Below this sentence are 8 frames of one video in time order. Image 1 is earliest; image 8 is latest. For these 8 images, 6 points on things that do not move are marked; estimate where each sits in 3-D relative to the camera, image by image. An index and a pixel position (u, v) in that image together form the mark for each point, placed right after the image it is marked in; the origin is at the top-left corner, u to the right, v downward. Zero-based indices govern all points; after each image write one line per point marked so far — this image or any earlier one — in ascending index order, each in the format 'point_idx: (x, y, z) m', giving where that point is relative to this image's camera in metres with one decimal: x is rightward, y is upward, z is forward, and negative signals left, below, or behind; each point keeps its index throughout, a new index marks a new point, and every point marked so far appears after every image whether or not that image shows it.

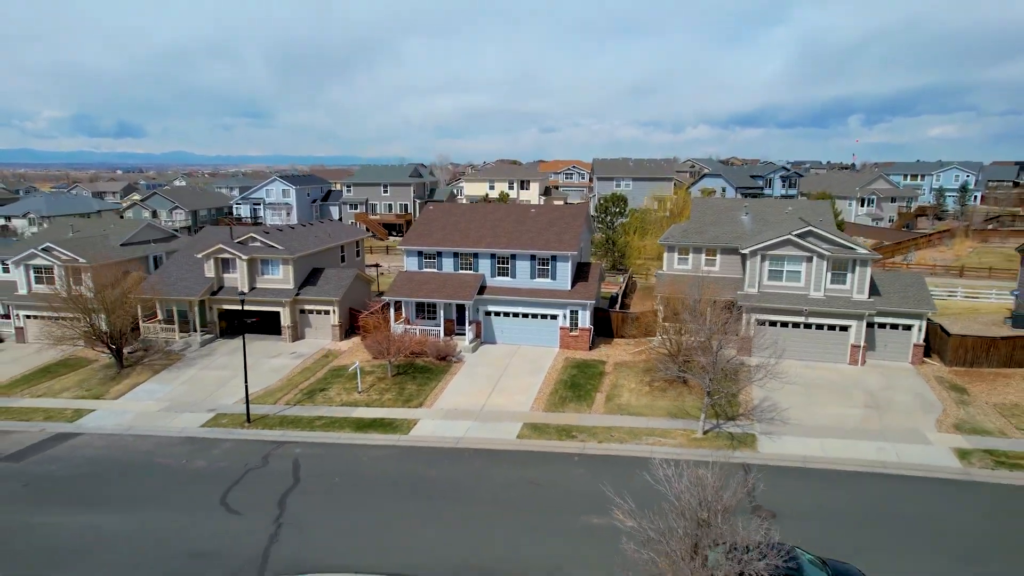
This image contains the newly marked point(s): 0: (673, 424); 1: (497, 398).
0: (+3.9, -3.2, +15.9) m
1: (-0.4, -3.0, +18.5) m
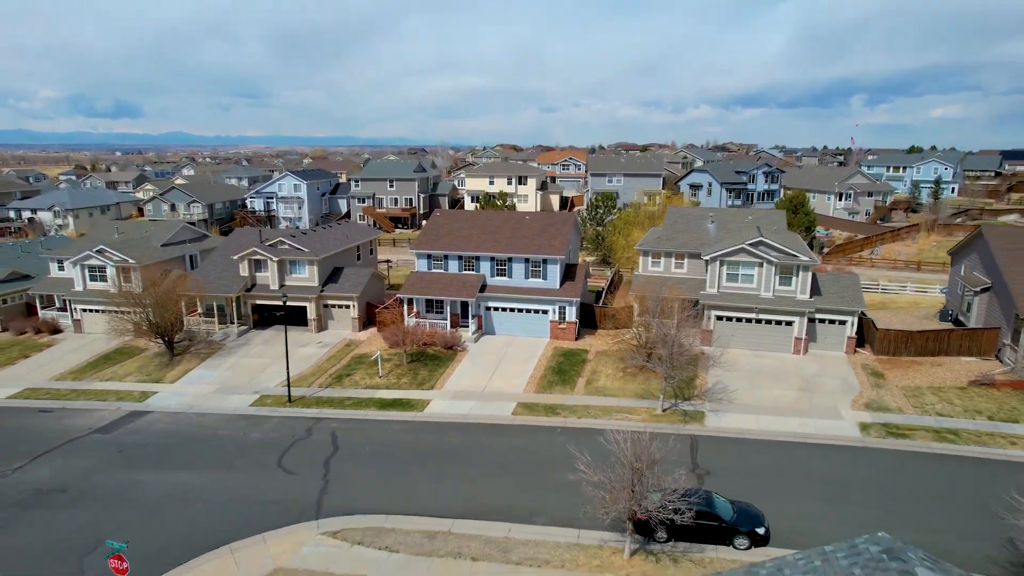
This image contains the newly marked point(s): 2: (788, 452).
0: (+3.8, -3.3, +19.5) m
1: (-0.5, -3.1, +22.1) m
2: (+6.6, -3.8, +16.0) m
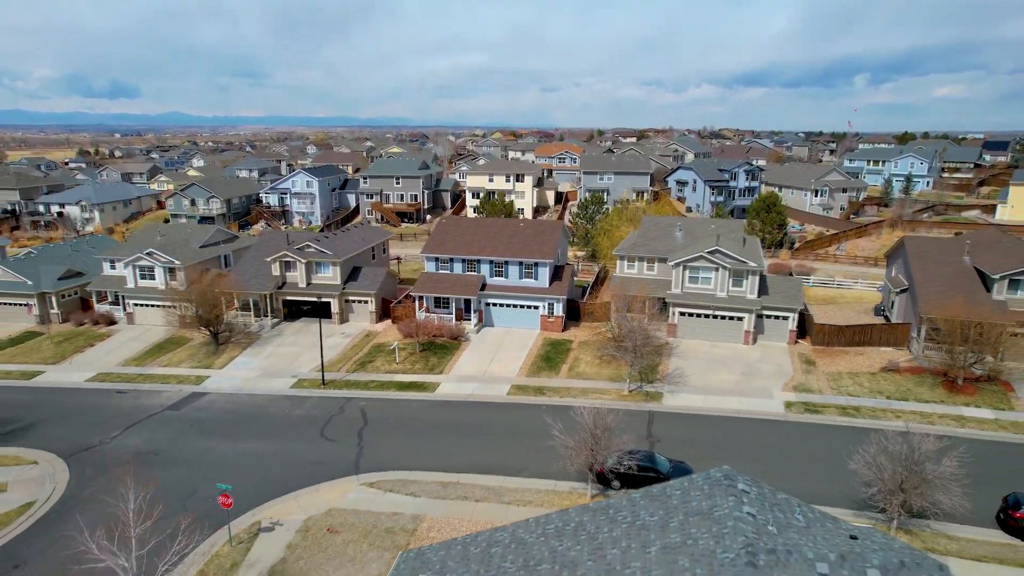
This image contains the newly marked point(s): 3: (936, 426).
0: (+3.6, -3.4, +24.0) m
1: (-0.7, -3.1, +26.6) m
2: (+6.4, -4.1, +20.5) m
3: (+12.5, -4.0, +19.7) m
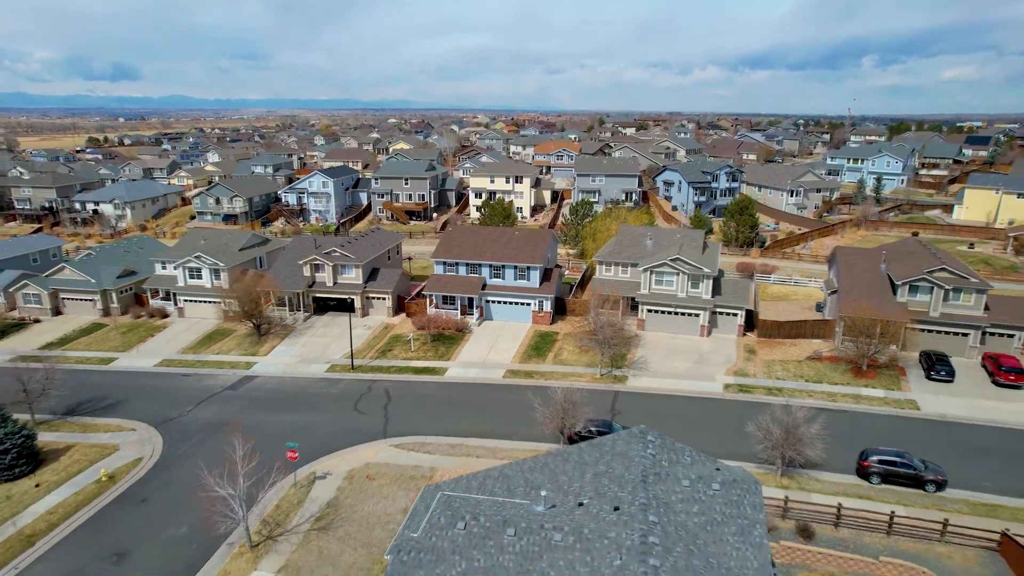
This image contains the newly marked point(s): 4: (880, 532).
0: (+3.4, -3.6, +29.6) m
1: (-0.9, -3.2, +32.2) m
2: (+6.2, -4.3, +26.1) m
3: (+12.3, -4.3, +25.3) m
4: (+9.8, -6.5, +17.7) m
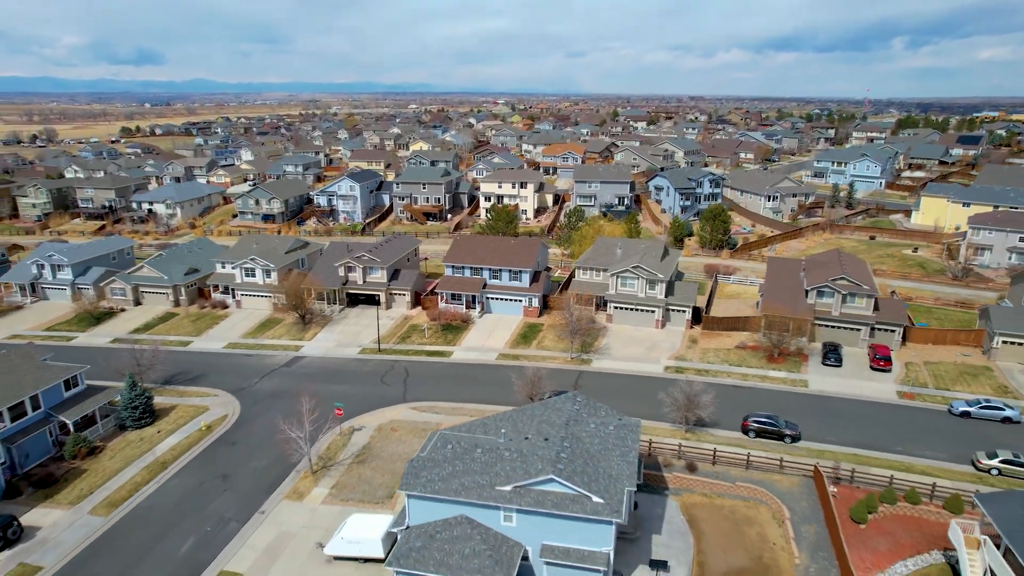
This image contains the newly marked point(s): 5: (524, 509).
0: (+2.8, -3.7, +37.9) m
1: (-1.4, -3.3, +40.6) m
2: (+5.5, -4.5, +34.3) m
3: (+11.6, -4.6, +33.3) m
4: (+8.9, -6.9, +25.9) m
5: (+0.3, -6.5, +19.6) m
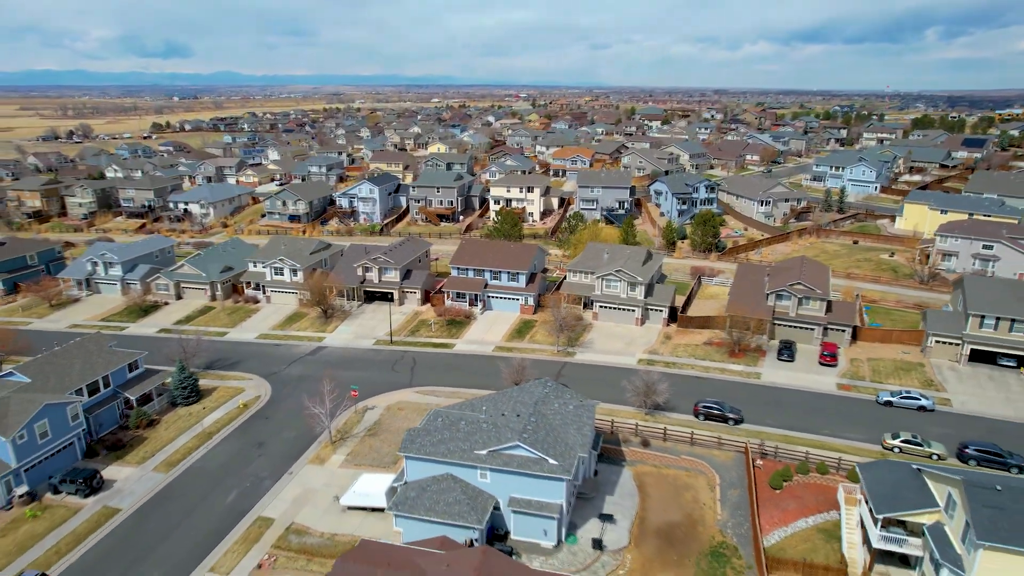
0: (+2.5, -3.8, +43.1) m
1: (-1.7, -3.3, +45.9) m
2: (+5.1, -4.7, +39.5) m
3: (+11.1, -4.8, +38.3) m
4: (+8.2, -7.2, +30.9) m
5: (-0.6, -6.8, +25.0) m
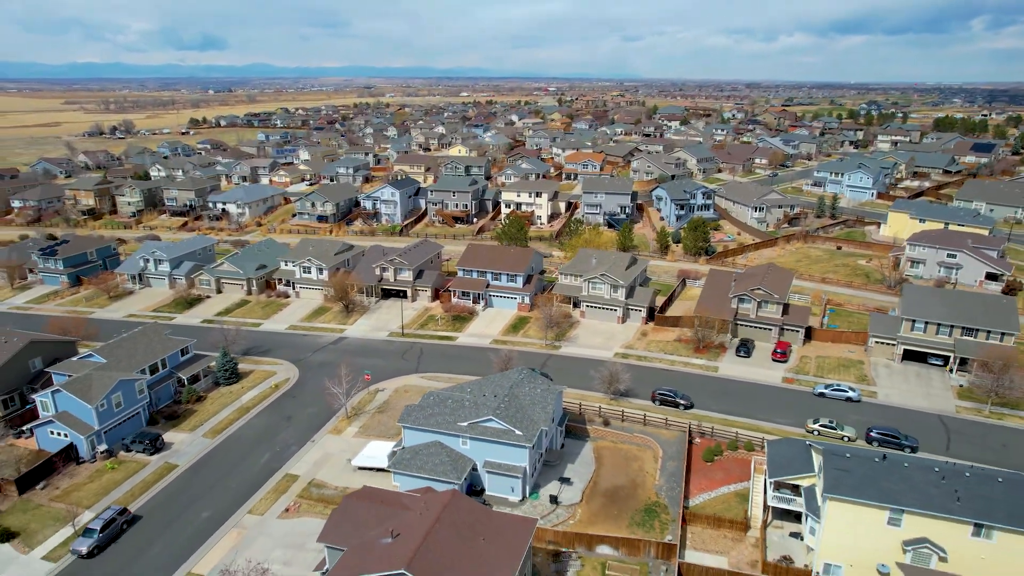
0: (+2.1, -3.9, +49.3) m
1: (-1.9, -3.3, +52.2) m
2: (+4.5, -4.8, +45.5) m
3: (+10.4, -5.1, +44.1) m
4: (+7.2, -7.5, +36.9) m
5: (-1.8, -7.0, +31.3) m
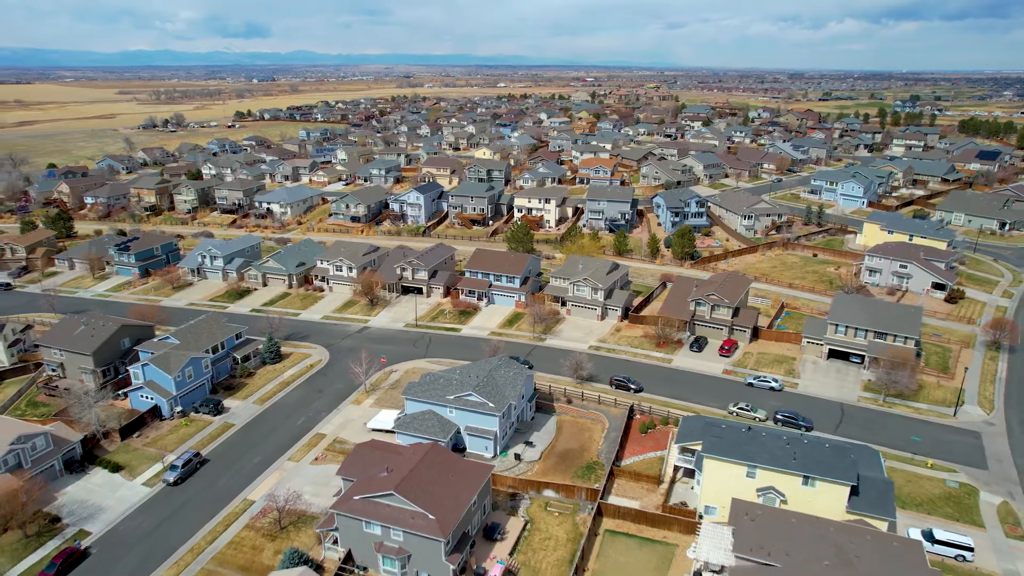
0: (+1.5, -4.1, +58.6) m
1: (-2.3, -3.3, +61.8) m
2: (+3.7, -5.1, +54.7) m
3: (+9.6, -5.4, +53.0) m
4: (+5.9, -7.9, +46.0) m
5: (-3.3, -7.3, +40.9) m
